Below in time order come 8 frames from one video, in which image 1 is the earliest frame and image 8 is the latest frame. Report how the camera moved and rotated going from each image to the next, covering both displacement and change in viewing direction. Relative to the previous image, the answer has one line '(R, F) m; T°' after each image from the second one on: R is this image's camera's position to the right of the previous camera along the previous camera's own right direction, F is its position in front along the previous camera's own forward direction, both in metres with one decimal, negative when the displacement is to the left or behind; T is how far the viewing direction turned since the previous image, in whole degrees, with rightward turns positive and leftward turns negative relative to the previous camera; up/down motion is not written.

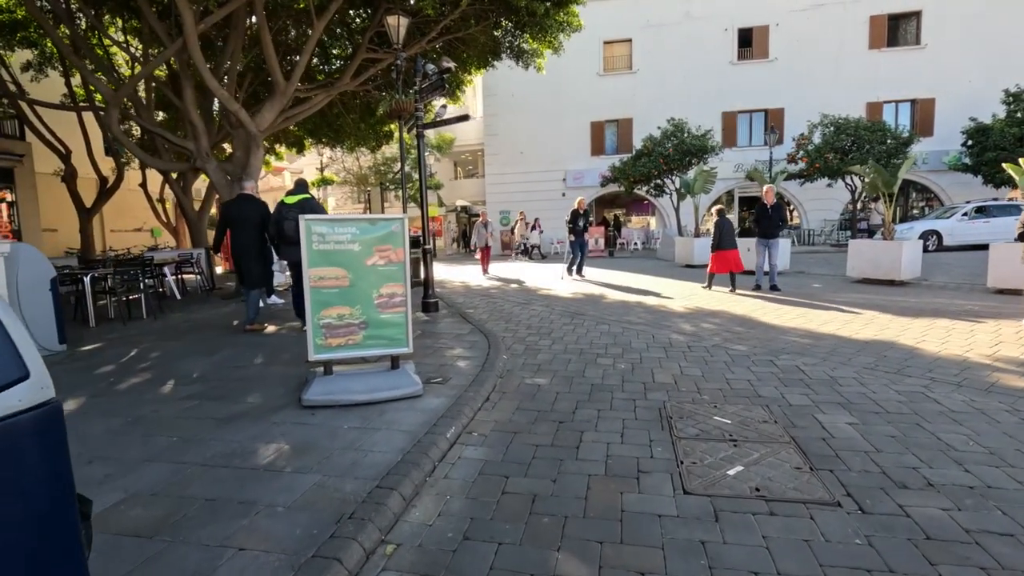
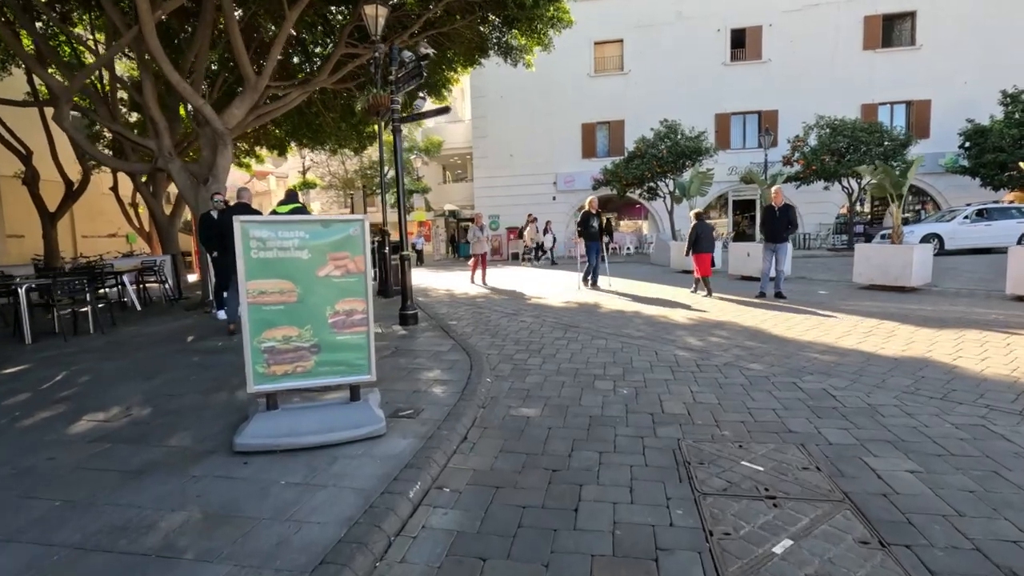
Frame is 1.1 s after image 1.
(+0.1, +0.7) m; +1°
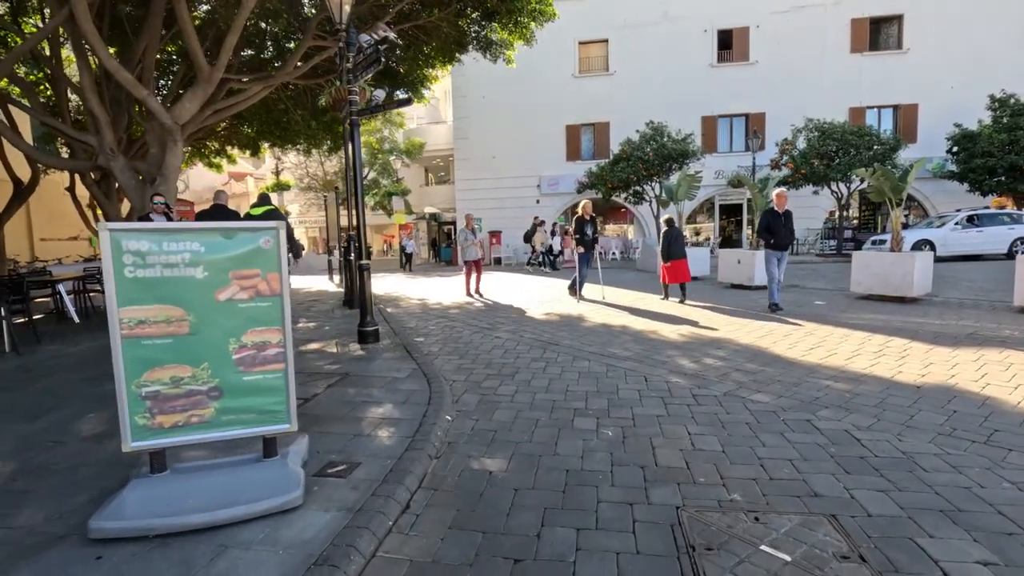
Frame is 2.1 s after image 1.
(+0.2, +0.8) m; +2°
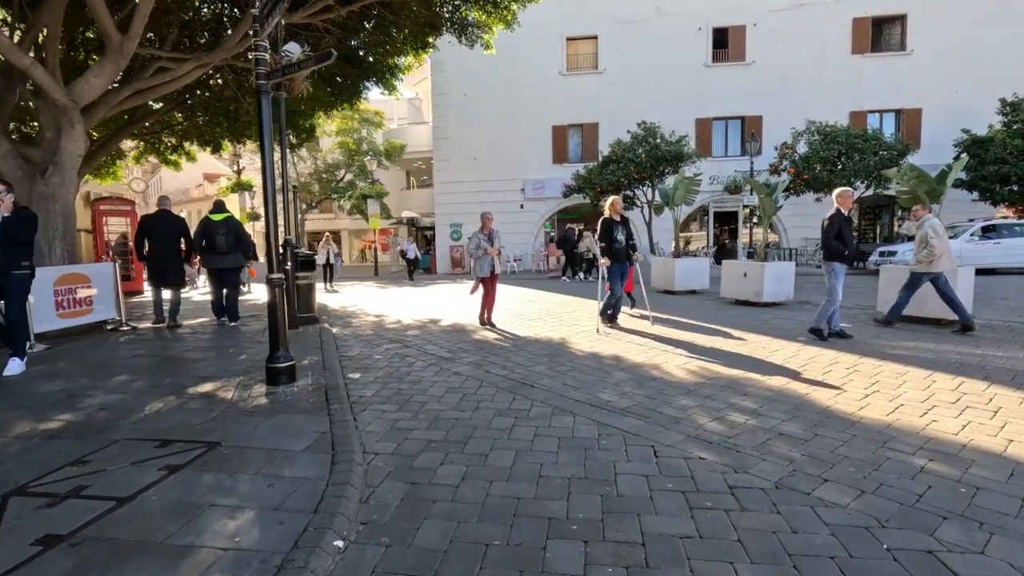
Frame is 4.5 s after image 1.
(+0.2, +1.6) m; +1°
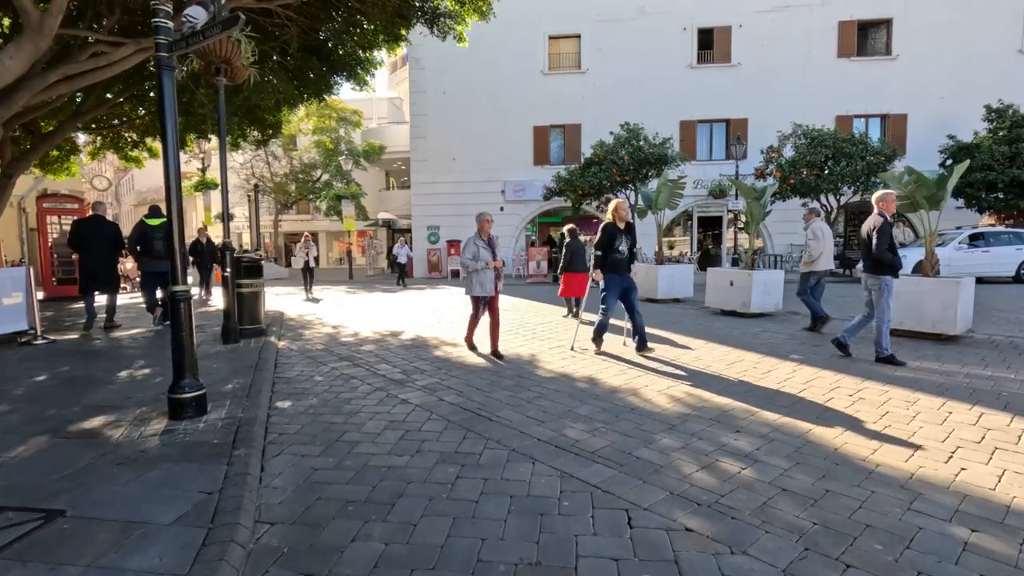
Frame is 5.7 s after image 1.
(+0.3, +0.8) m; +2°
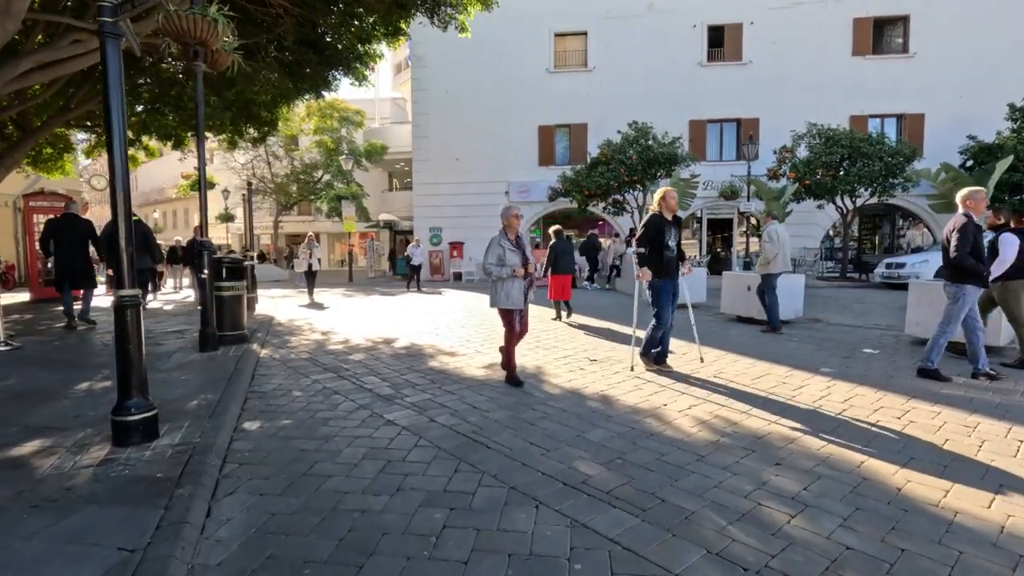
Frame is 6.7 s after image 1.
(0.0, +0.6) m; 0°
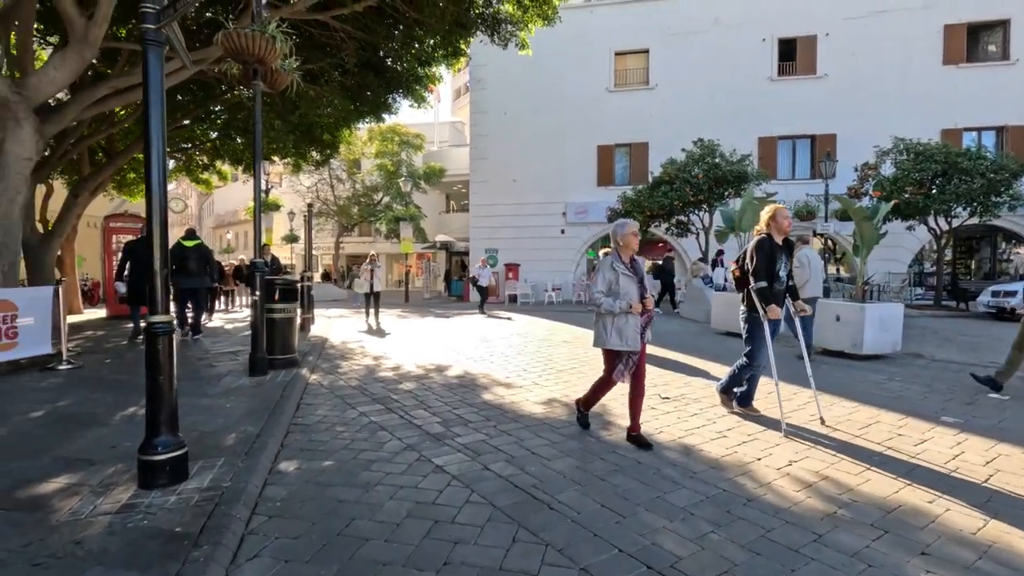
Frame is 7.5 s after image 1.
(-0.1, +0.5) m; -6°
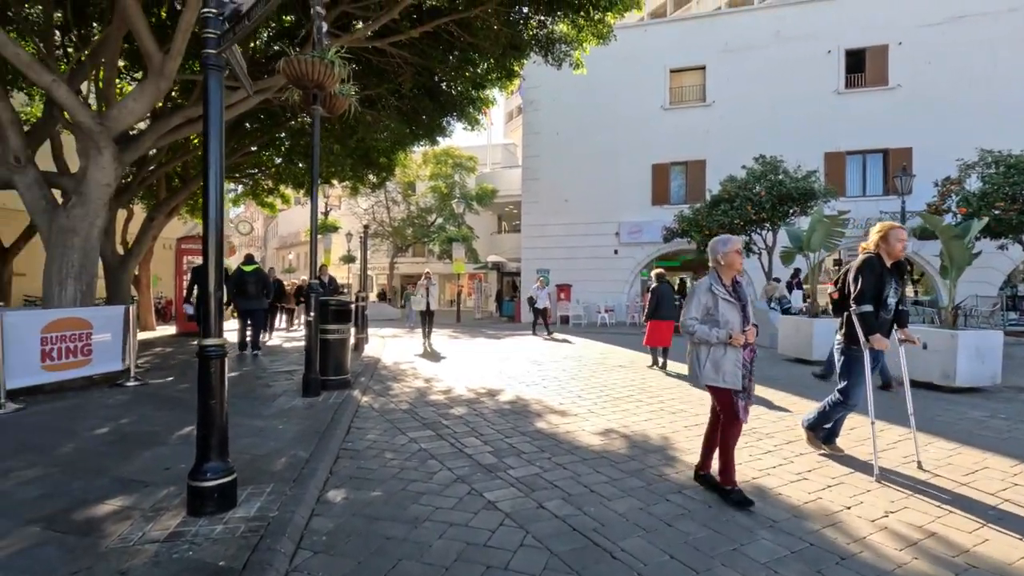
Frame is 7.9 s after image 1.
(0.0, +0.2) m; -5°
